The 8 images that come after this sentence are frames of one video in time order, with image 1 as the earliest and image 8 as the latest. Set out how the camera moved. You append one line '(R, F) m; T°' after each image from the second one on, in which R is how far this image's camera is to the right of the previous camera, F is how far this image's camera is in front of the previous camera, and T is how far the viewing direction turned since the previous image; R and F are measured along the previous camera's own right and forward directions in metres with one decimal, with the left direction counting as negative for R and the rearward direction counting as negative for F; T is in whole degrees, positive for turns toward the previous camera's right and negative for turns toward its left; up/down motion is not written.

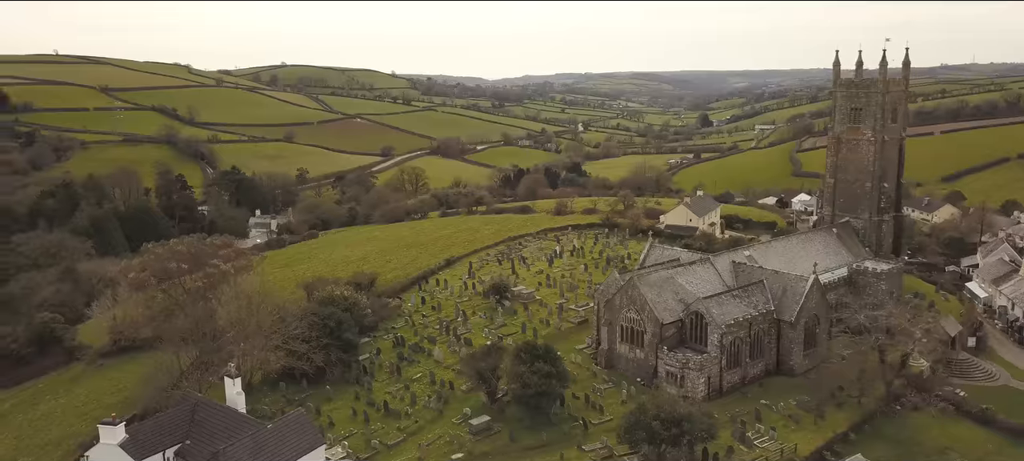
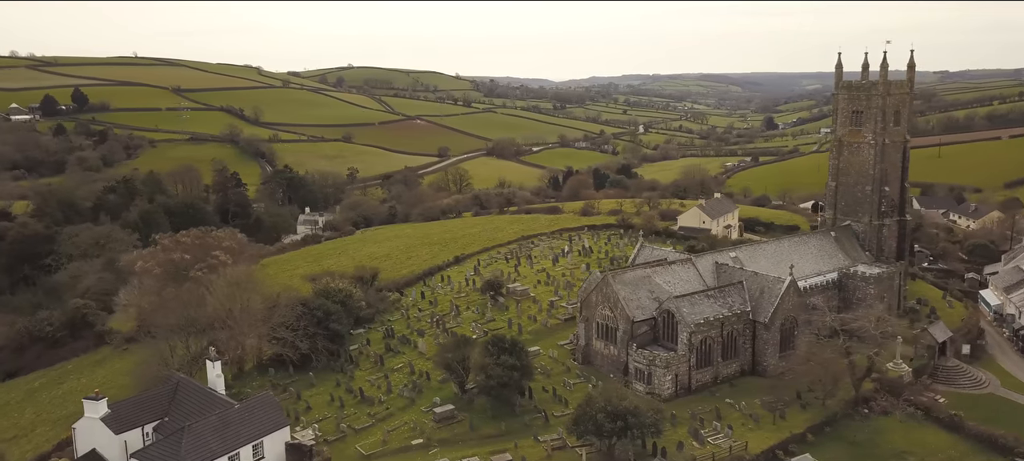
(+4.2, -1.0) m; -5°
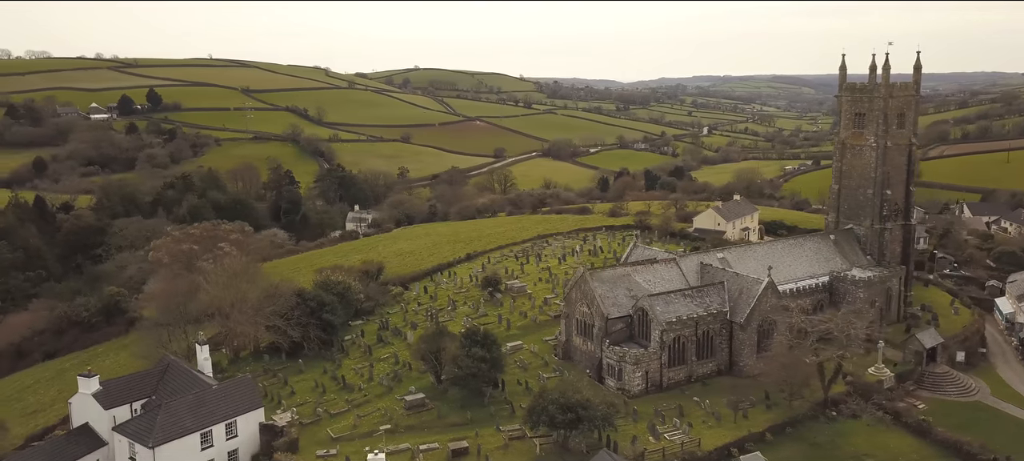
(+4.2, -1.0) m; -5°
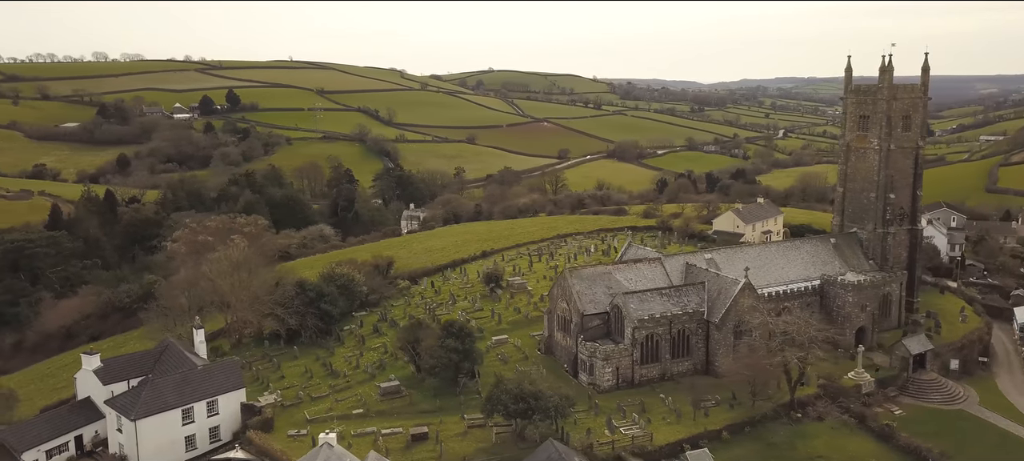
(+4.7, -1.0) m; -5°
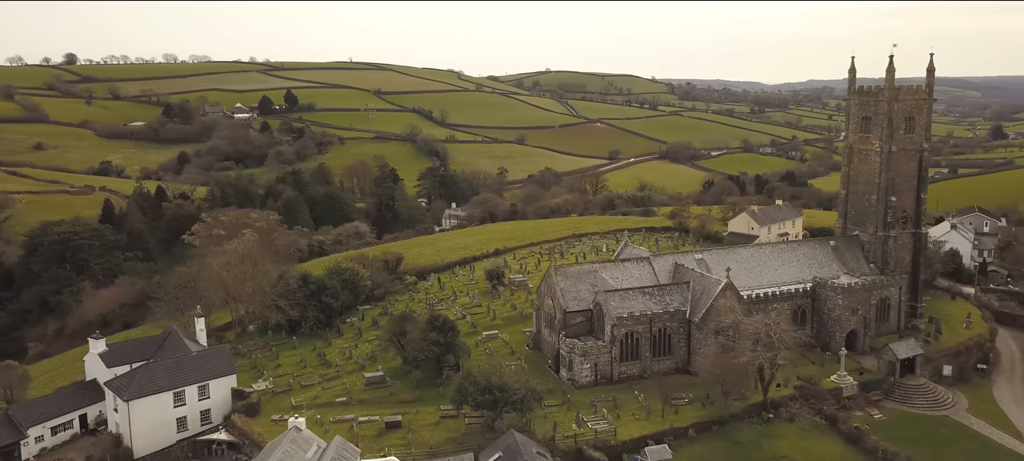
(+3.7, -0.8) m; -4°
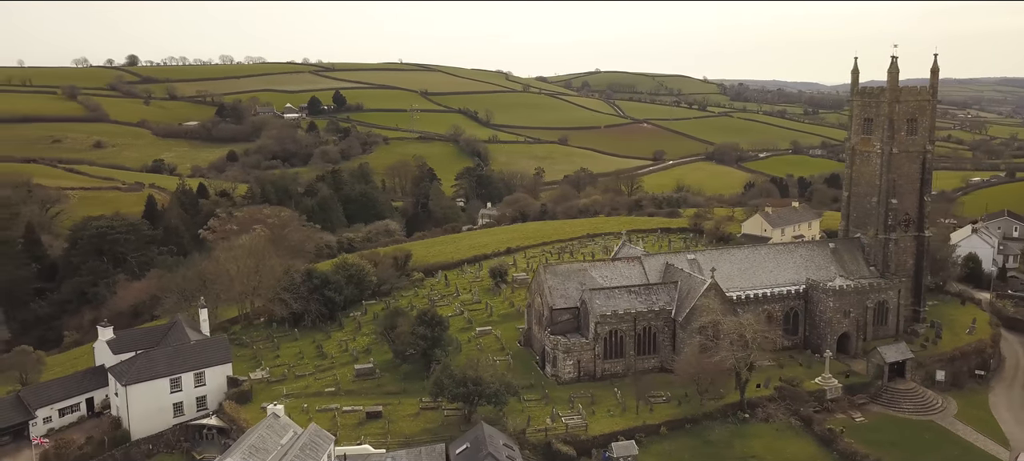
(+3.1, -0.7) m; -4°
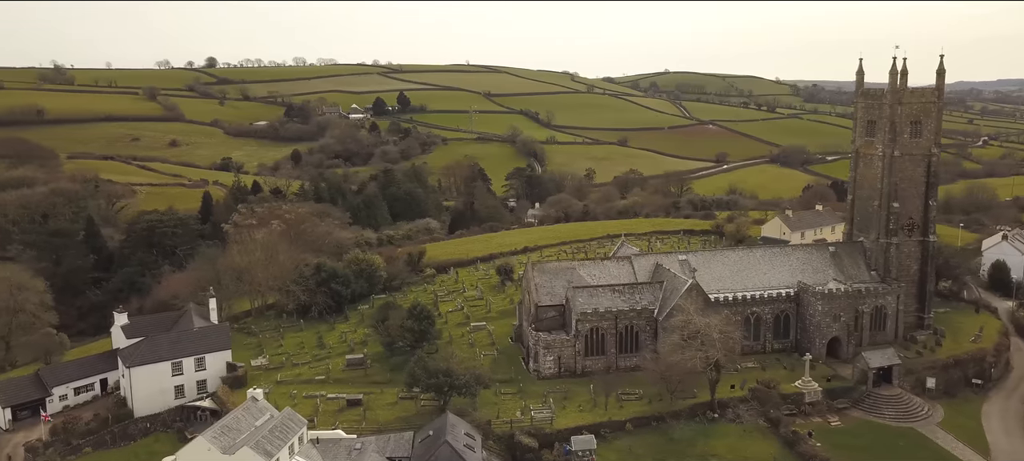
(+4.2, -0.8) m; -5°
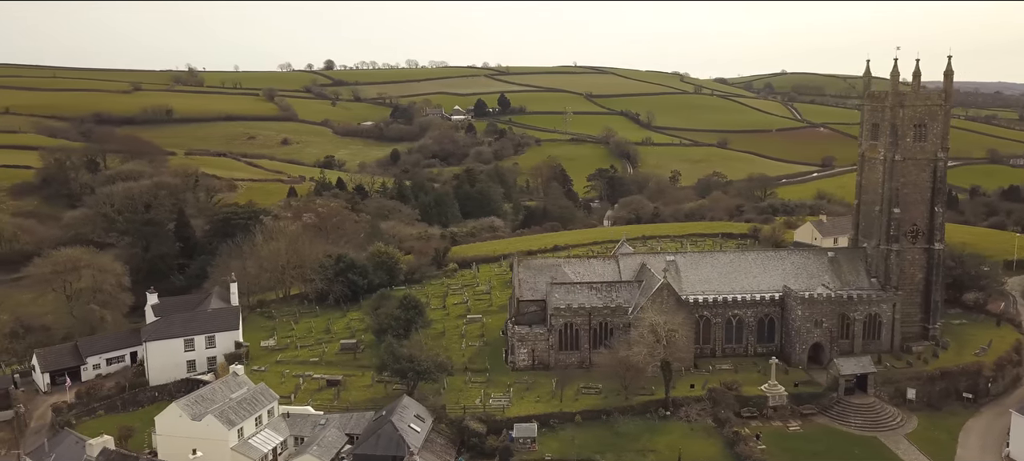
(+6.8, -1.1) m; -8°
